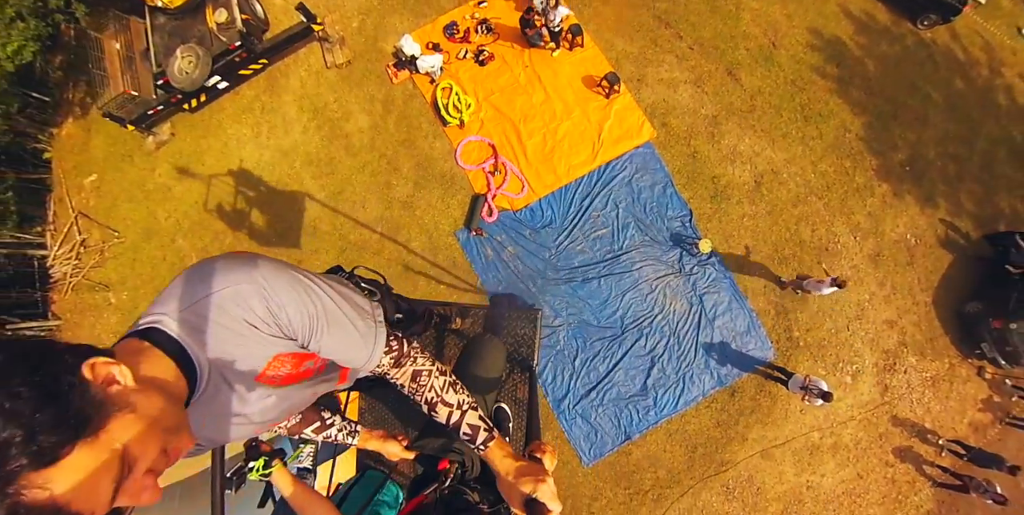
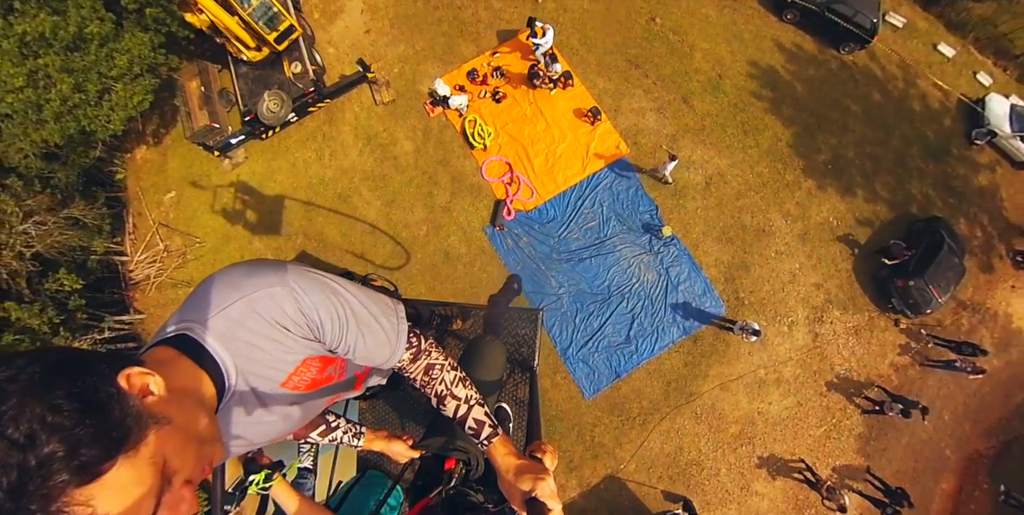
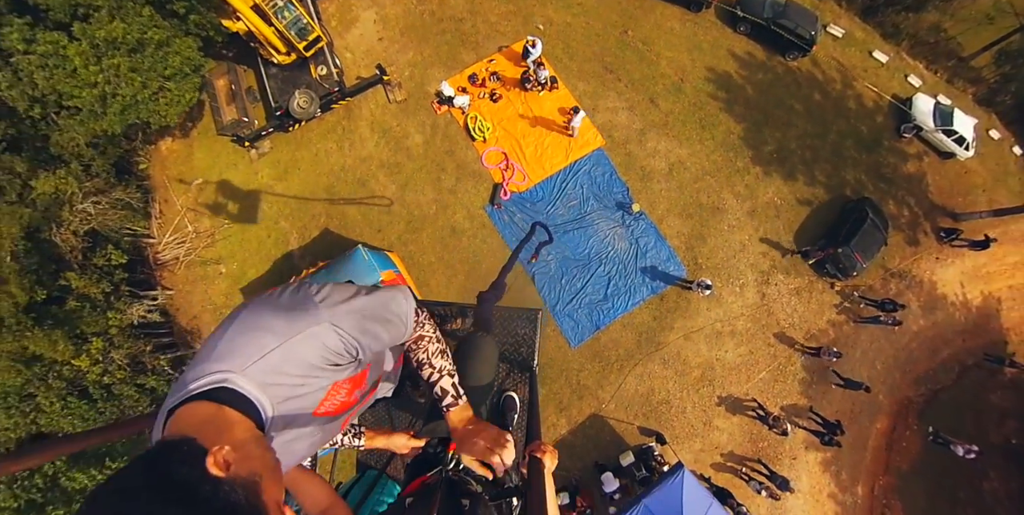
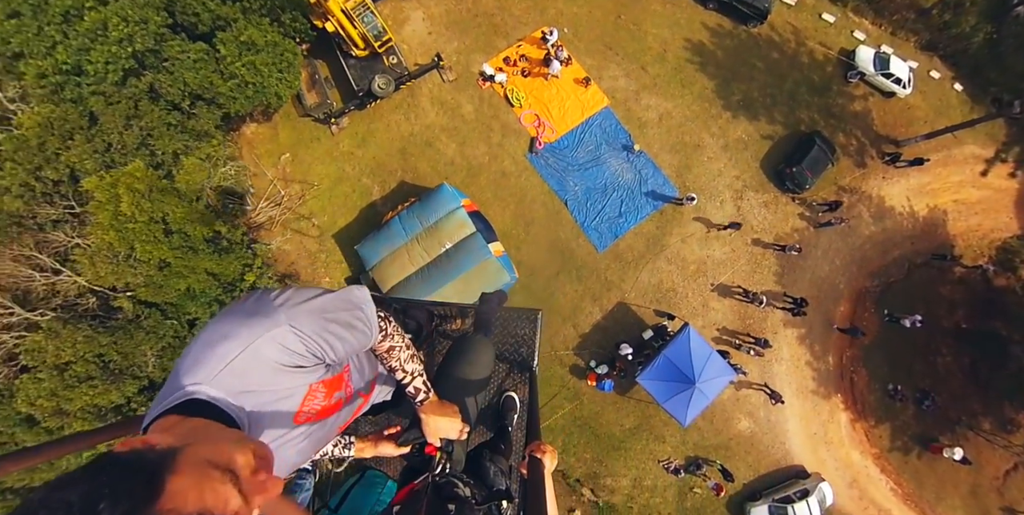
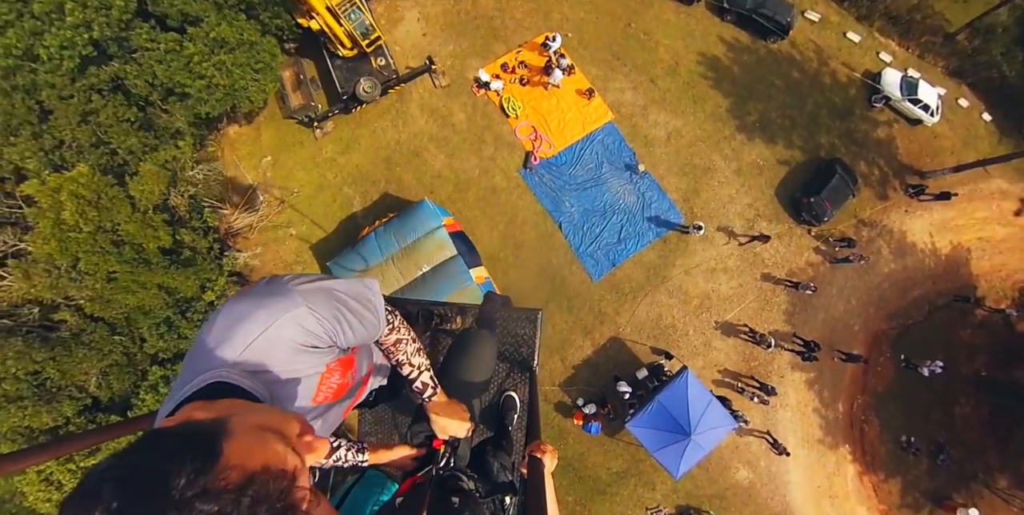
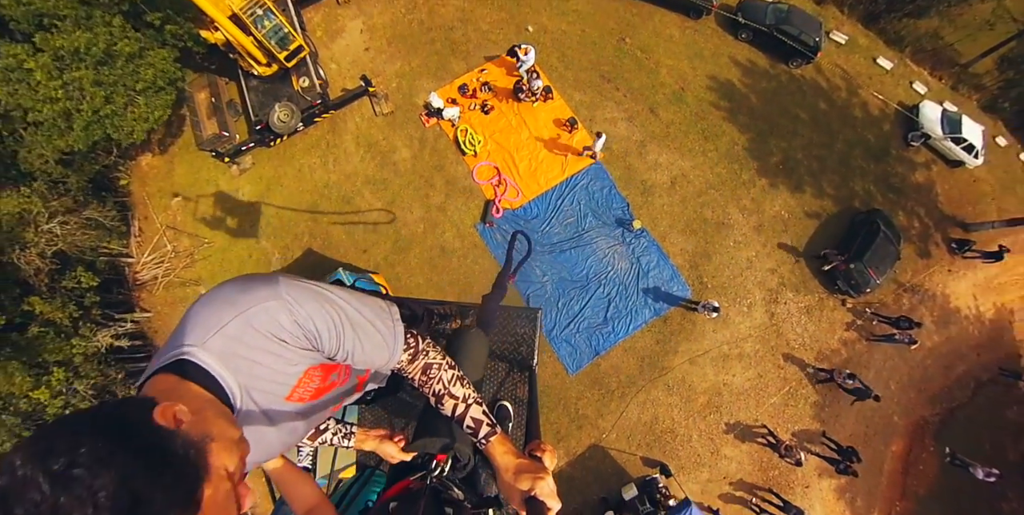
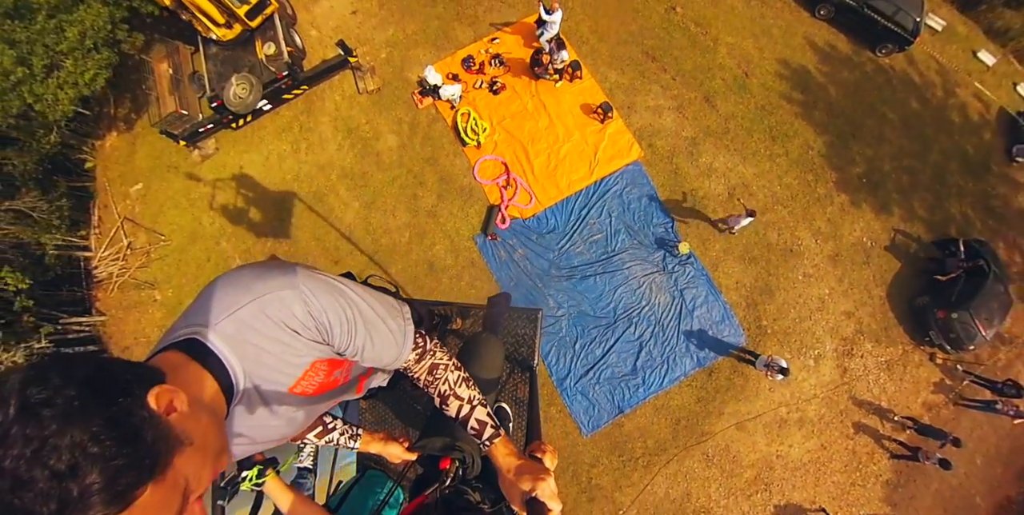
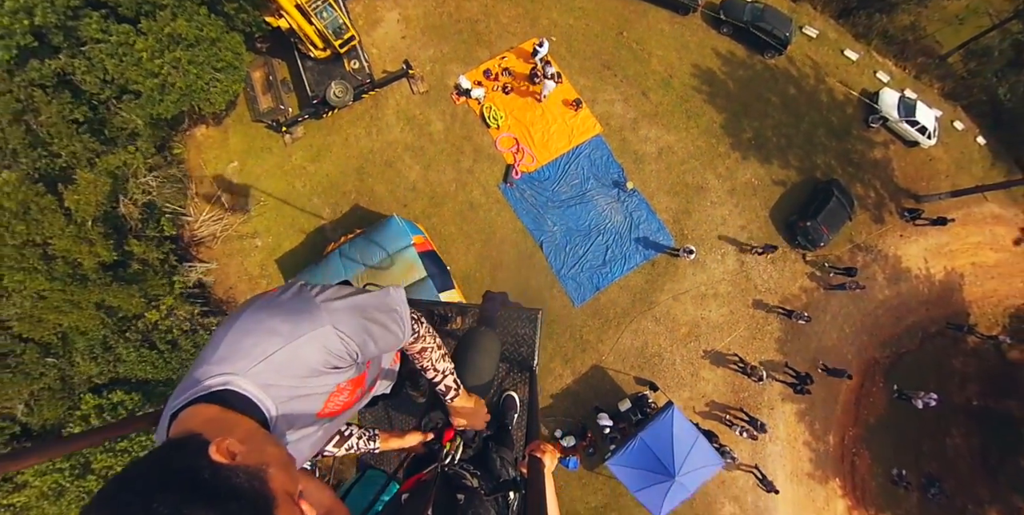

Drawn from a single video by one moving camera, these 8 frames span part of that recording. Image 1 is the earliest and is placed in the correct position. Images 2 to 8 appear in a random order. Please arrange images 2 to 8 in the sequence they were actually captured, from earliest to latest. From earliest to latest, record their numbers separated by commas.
7, 2, 6, 3, 8, 5, 4
